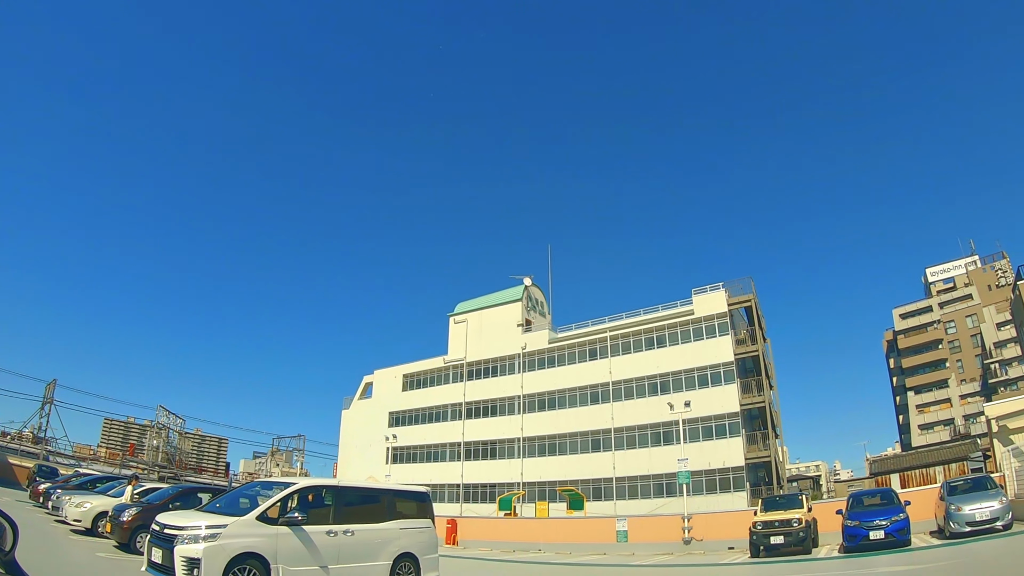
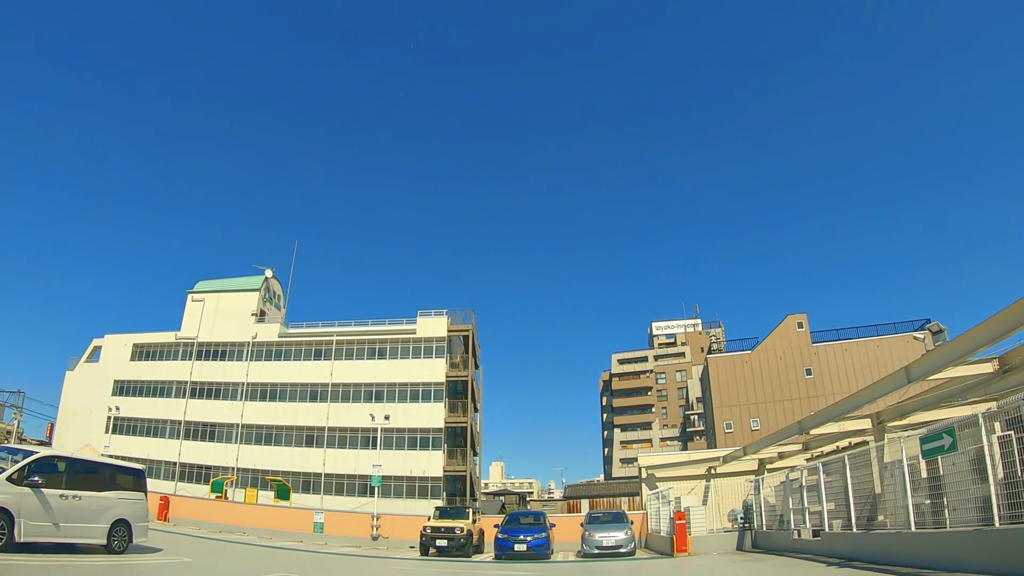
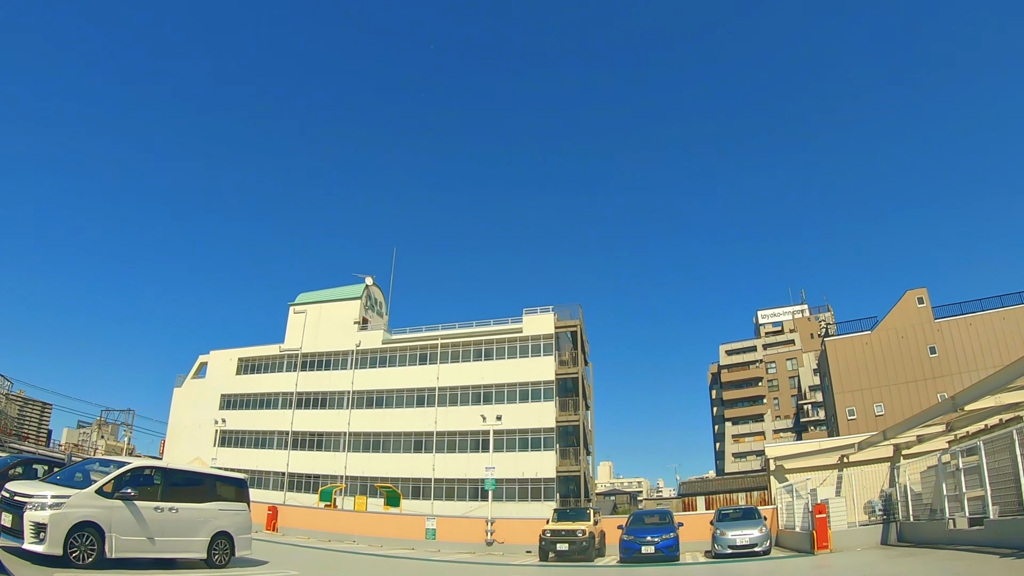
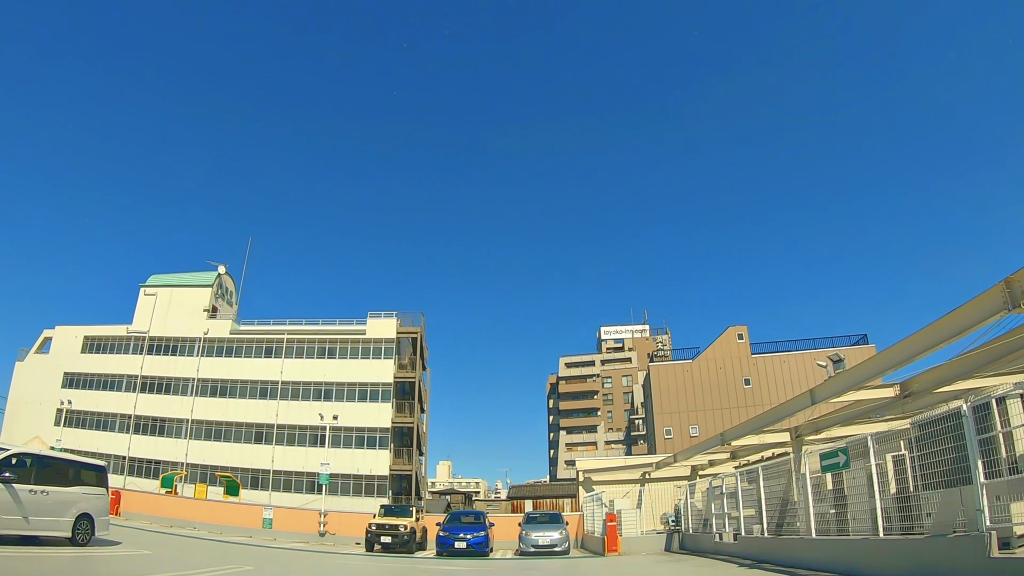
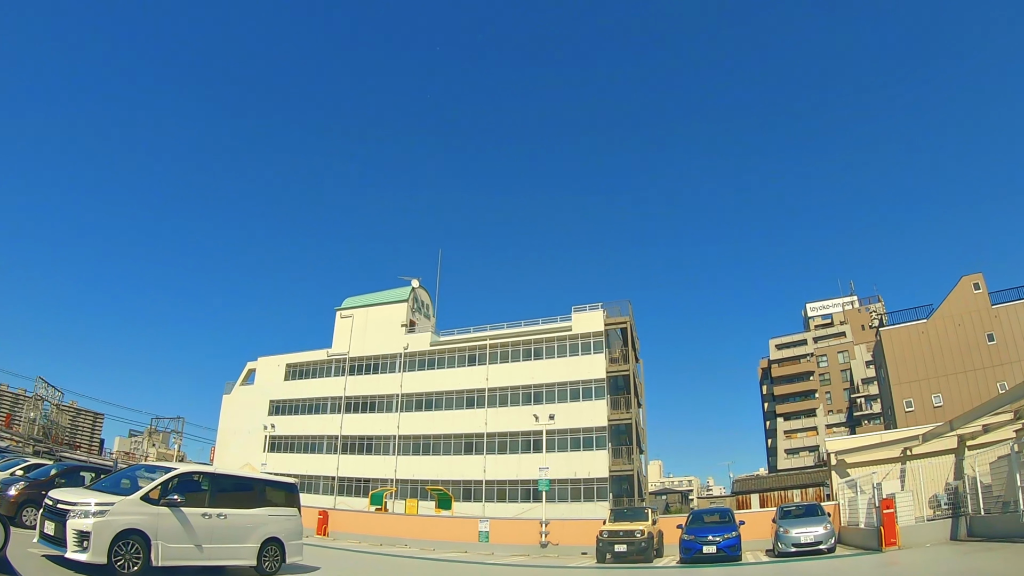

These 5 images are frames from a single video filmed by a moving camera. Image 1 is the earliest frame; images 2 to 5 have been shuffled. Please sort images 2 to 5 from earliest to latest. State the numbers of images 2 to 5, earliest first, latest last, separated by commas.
5, 3, 2, 4
